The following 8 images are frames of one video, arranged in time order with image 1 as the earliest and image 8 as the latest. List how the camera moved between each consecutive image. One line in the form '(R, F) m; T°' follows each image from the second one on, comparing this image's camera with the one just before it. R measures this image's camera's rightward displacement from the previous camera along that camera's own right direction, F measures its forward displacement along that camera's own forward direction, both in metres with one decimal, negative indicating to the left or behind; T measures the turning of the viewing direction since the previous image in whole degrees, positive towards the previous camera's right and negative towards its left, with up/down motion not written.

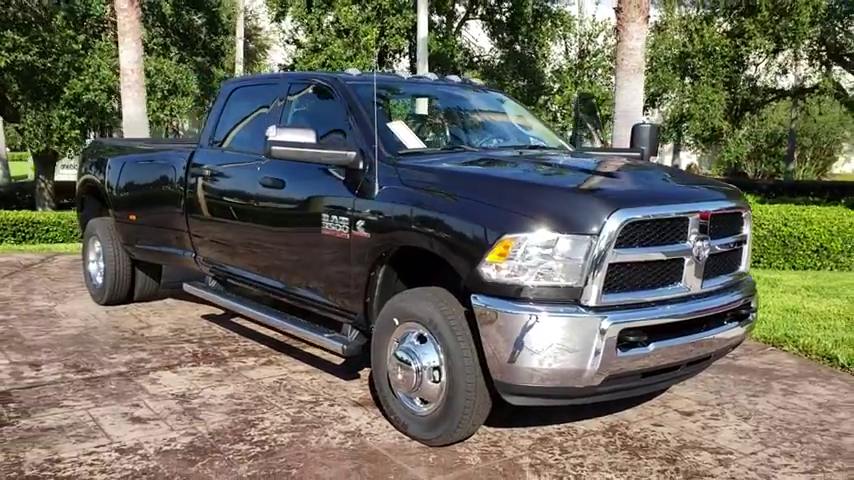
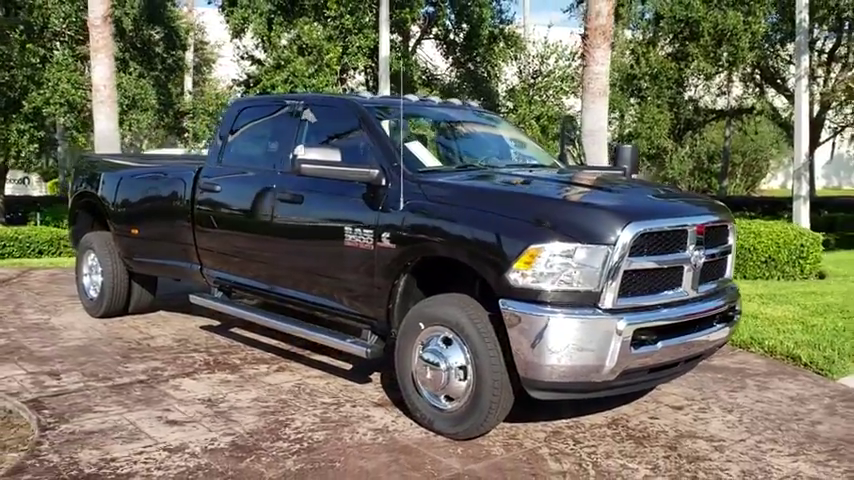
(-0.5, -0.4) m; +4°
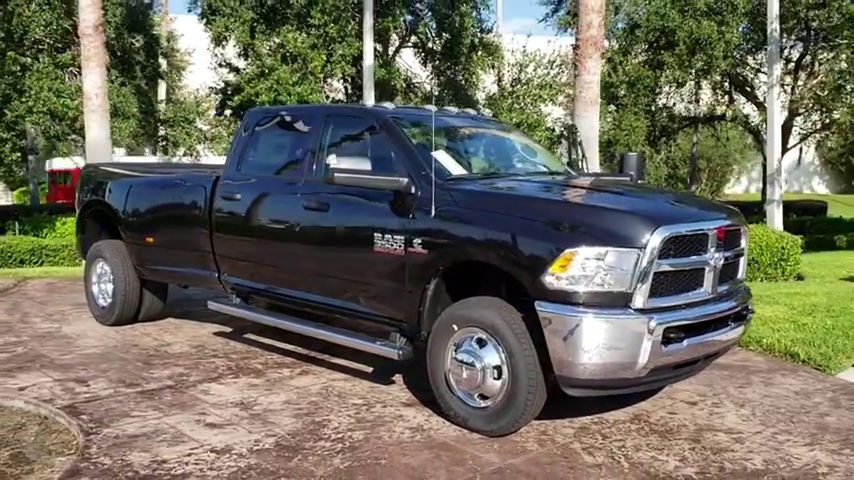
(-0.4, -0.2) m; +2°
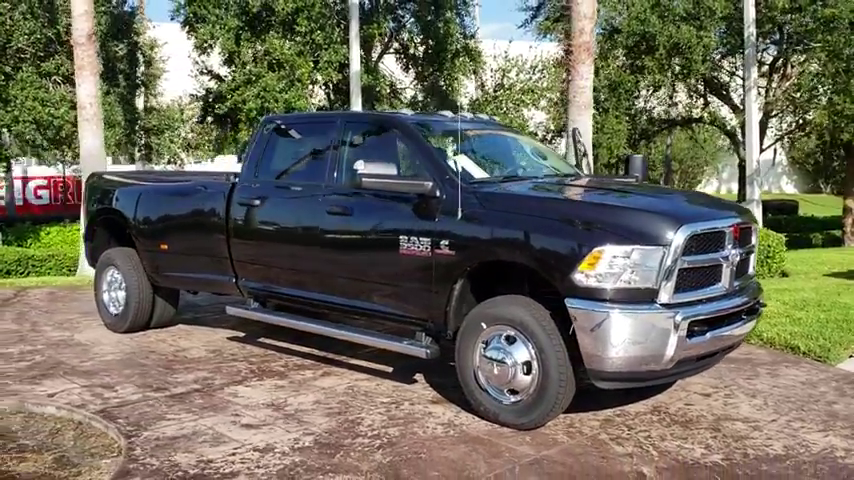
(-0.4, -0.2) m; +2°
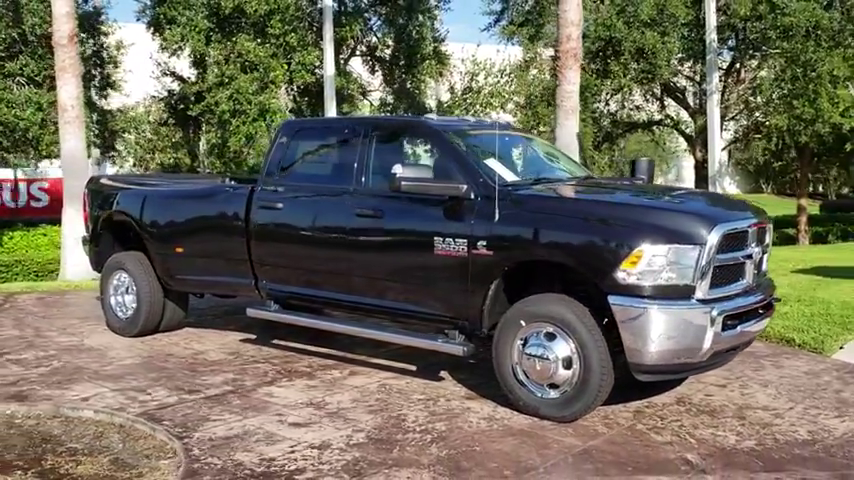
(-0.6, -0.2) m; +4°
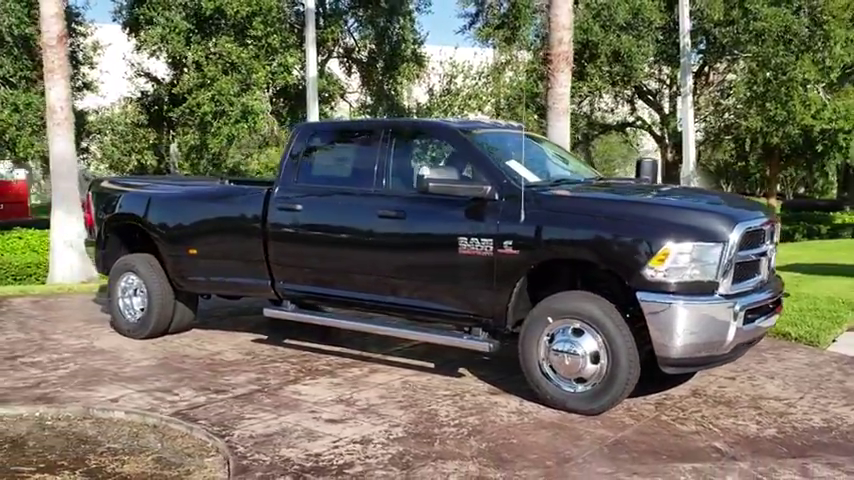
(-0.5, -0.1) m; +3°
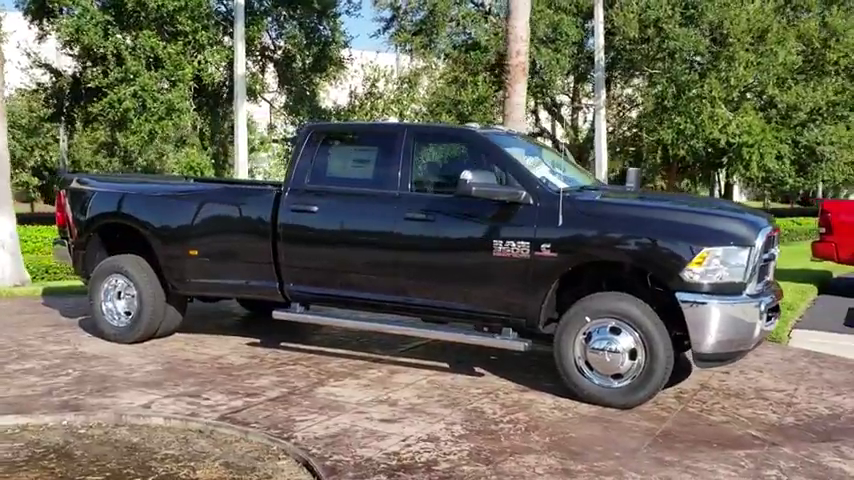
(-1.3, 0.0) m; +9°
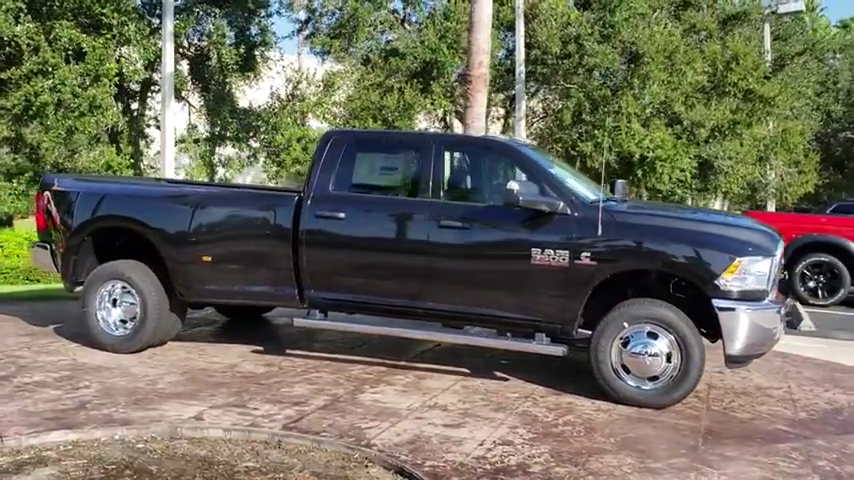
(-1.4, 0.0) m; +9°
